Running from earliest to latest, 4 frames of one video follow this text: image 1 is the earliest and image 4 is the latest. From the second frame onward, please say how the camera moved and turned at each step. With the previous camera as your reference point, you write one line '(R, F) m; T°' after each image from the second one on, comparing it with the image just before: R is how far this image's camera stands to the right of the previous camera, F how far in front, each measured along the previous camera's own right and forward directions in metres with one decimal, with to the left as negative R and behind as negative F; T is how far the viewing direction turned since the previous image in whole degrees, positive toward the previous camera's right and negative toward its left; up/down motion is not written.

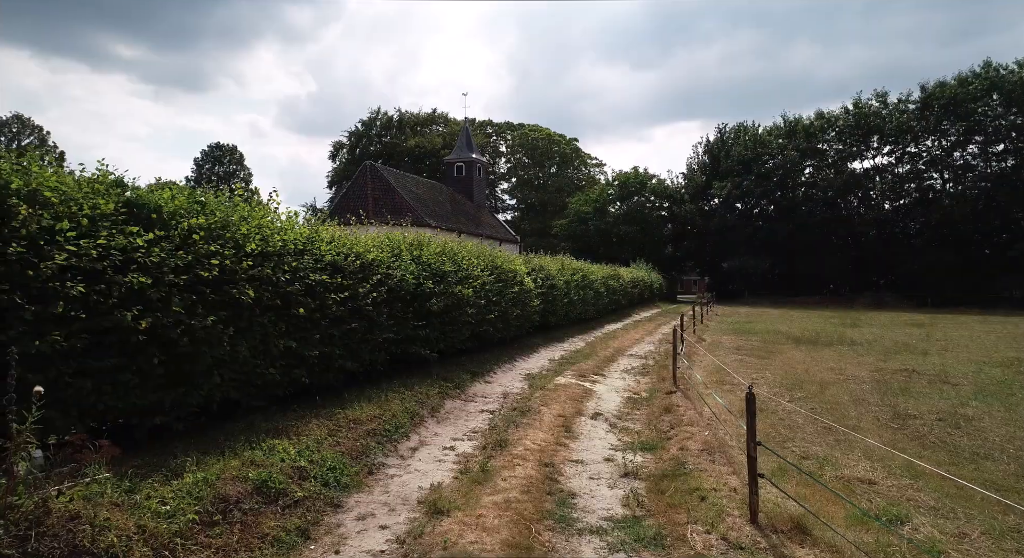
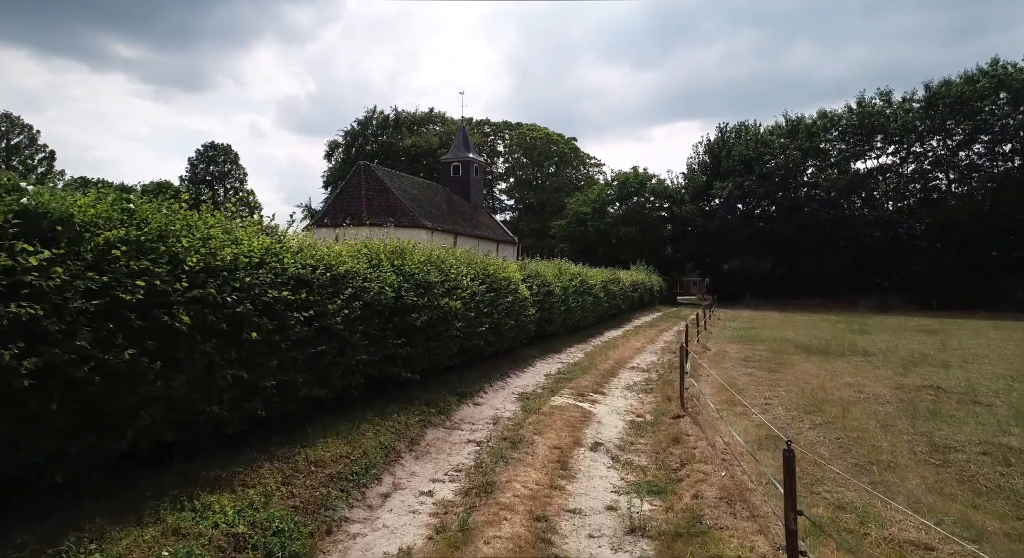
(+0.1, +0.9) m; 0°
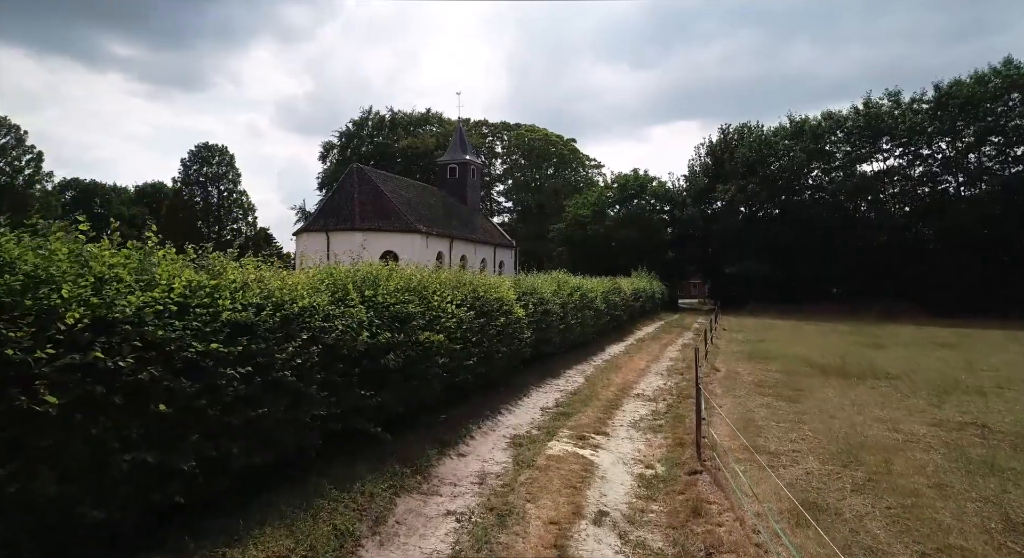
(+0.1, +1.3) m; 0°
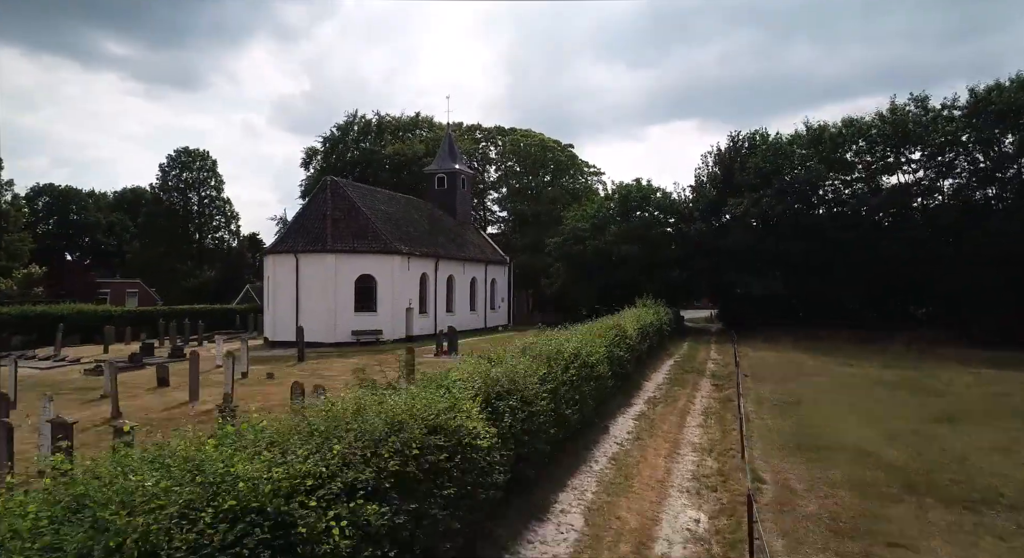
(+0.5, +4.3) m; 0°
